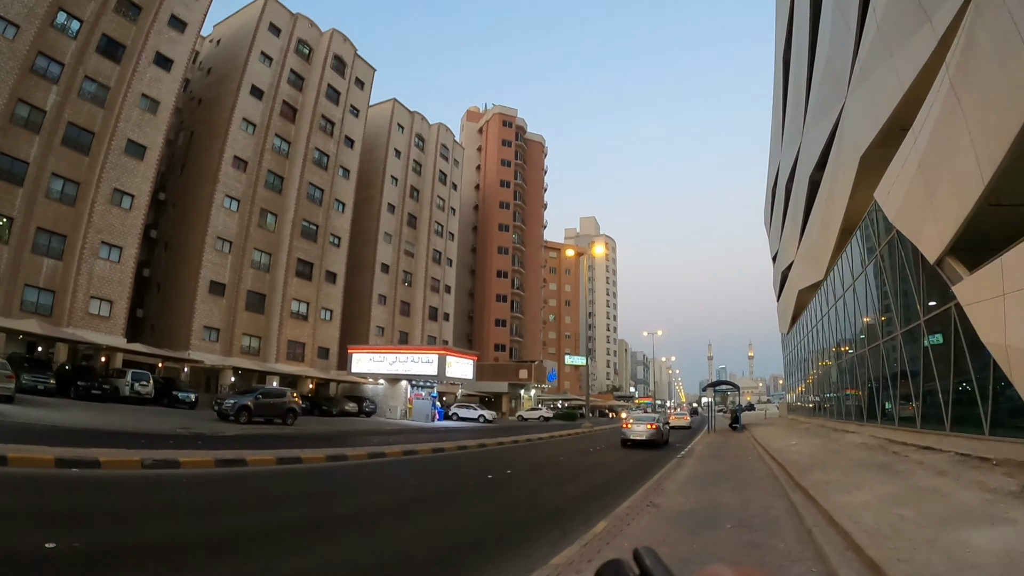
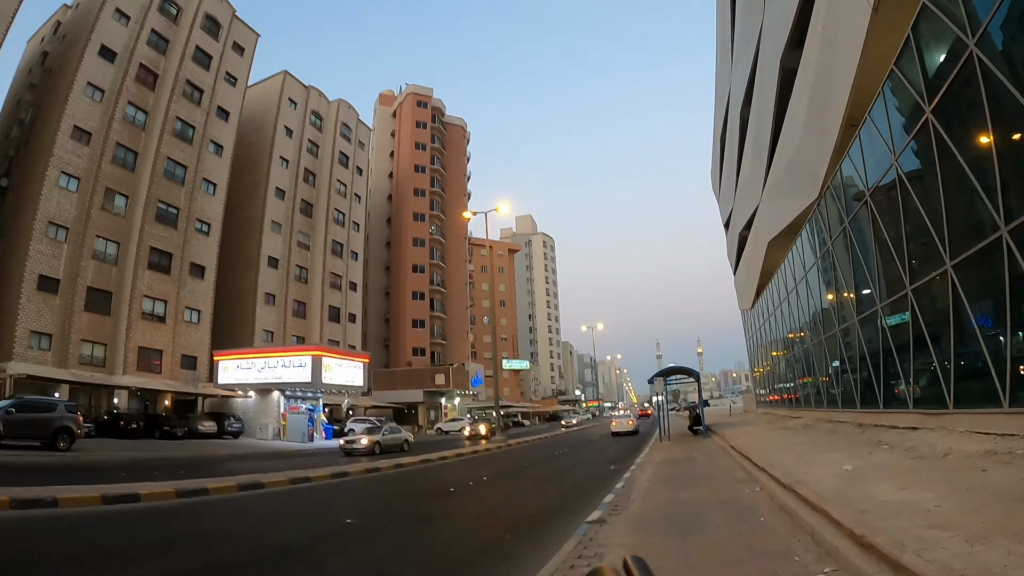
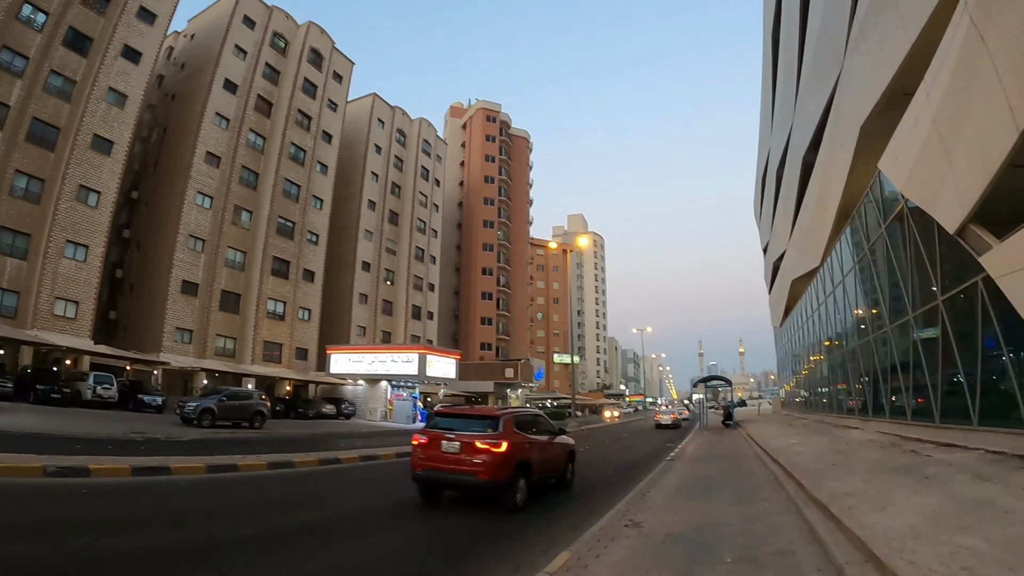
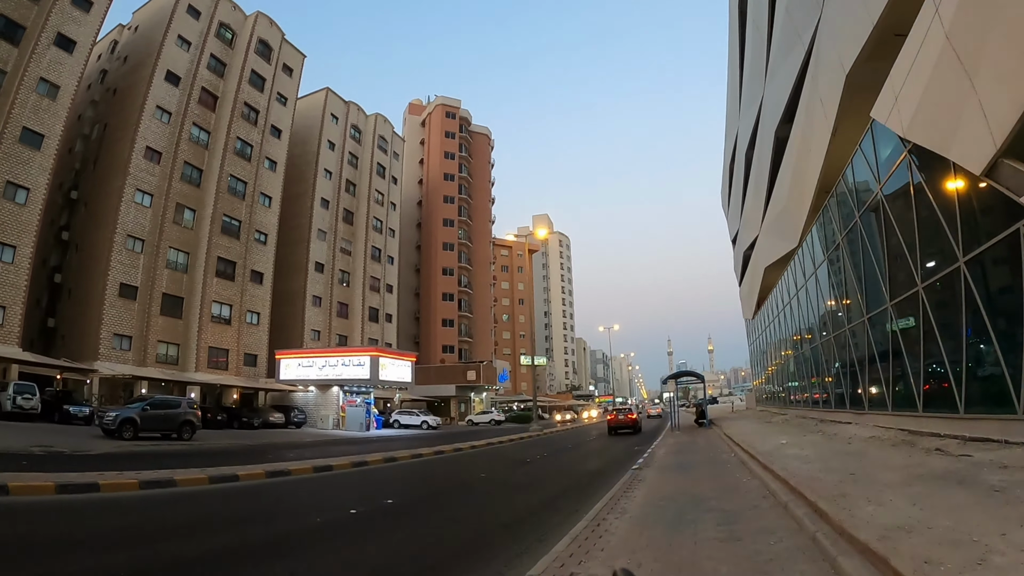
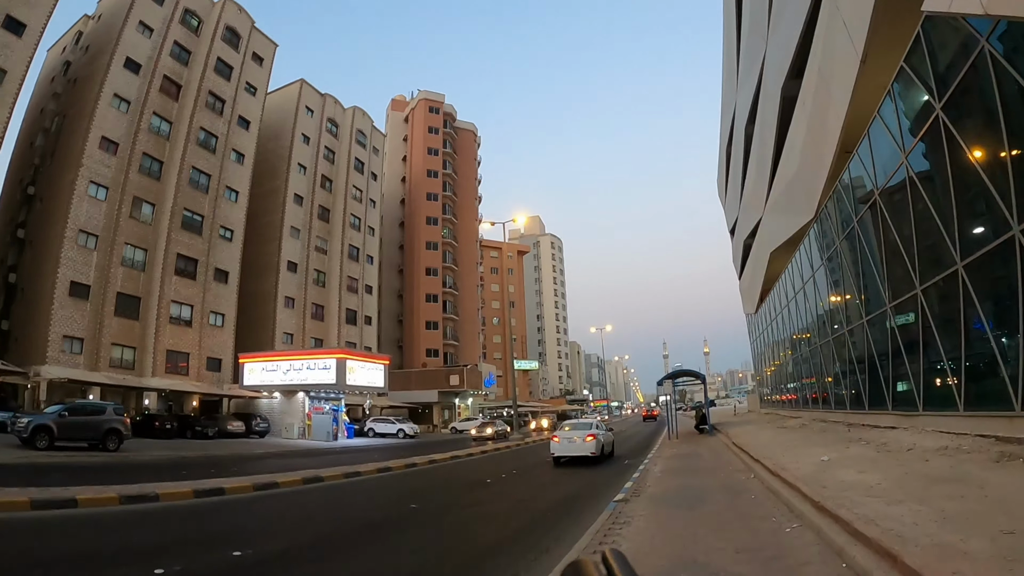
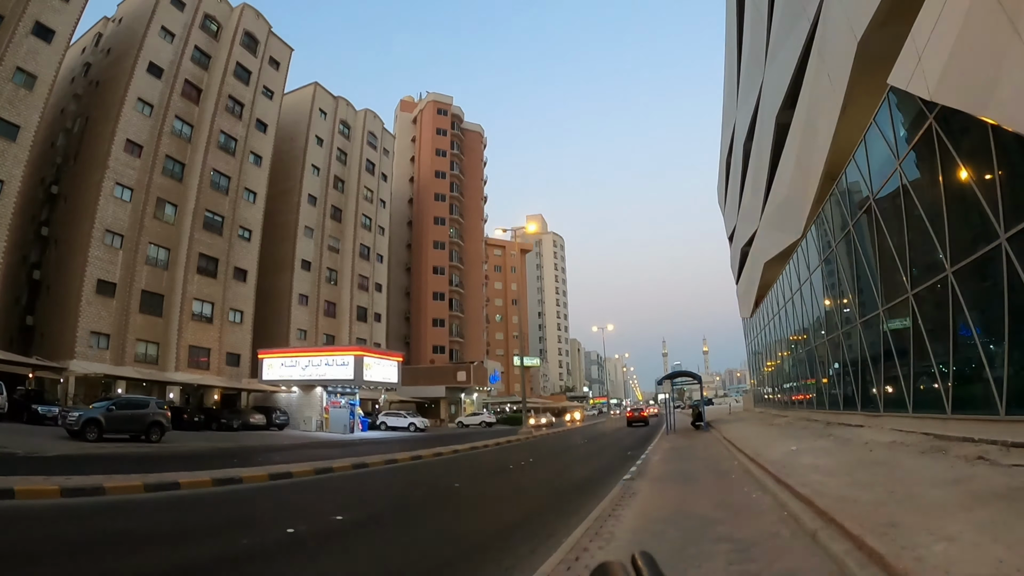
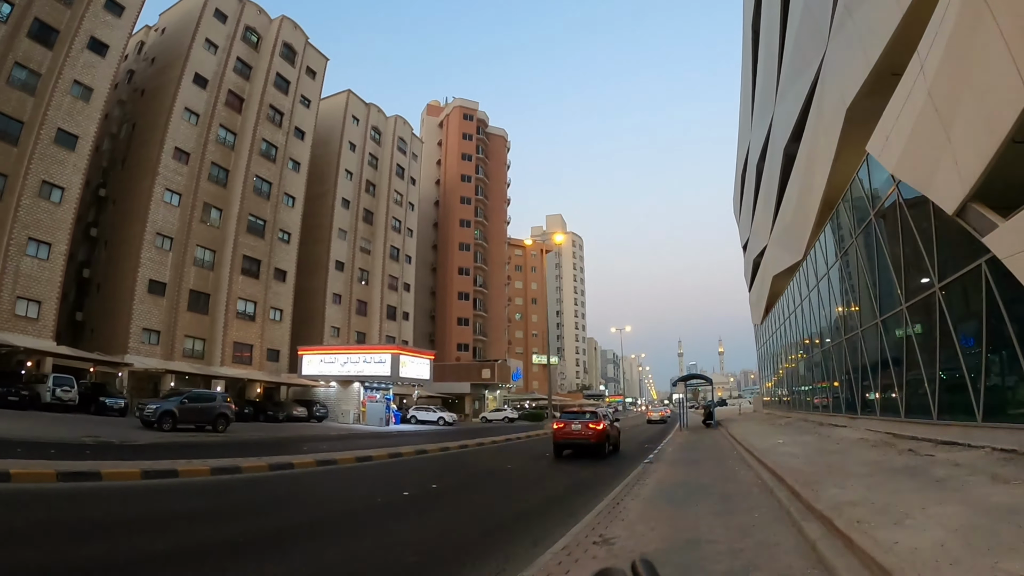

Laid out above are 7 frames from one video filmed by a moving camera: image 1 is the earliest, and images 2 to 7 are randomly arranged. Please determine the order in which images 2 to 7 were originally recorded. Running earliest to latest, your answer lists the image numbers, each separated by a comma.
3, 7, 4, 6, 5, 2
